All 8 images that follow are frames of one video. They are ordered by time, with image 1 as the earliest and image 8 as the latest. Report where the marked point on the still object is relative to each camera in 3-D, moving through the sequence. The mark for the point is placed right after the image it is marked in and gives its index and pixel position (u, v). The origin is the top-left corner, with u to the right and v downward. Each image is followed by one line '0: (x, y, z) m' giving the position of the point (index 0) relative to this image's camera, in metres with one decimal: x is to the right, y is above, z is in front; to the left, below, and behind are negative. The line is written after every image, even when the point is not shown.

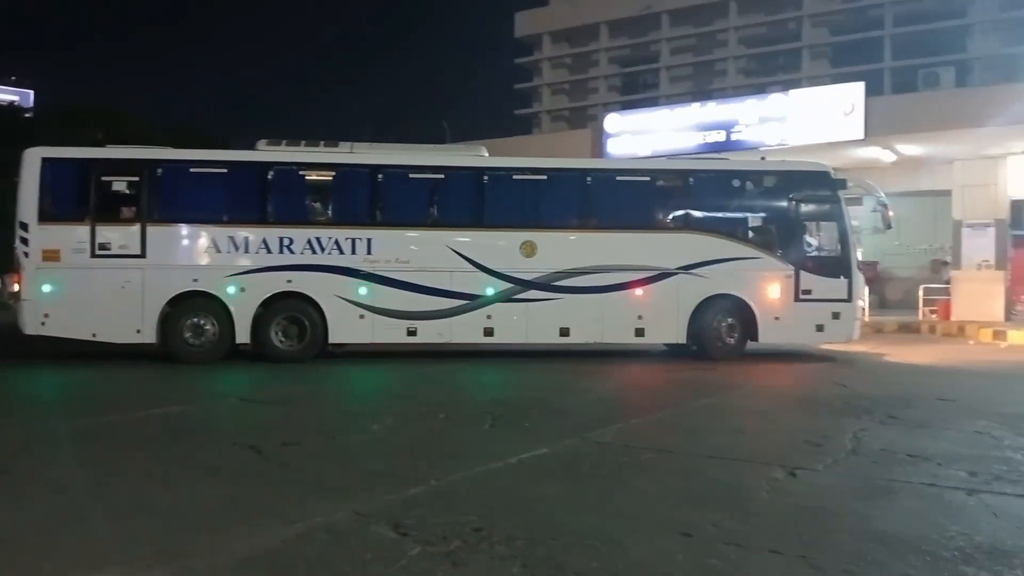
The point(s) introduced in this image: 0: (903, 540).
0: (+2.6, -1.7, +6.1) m
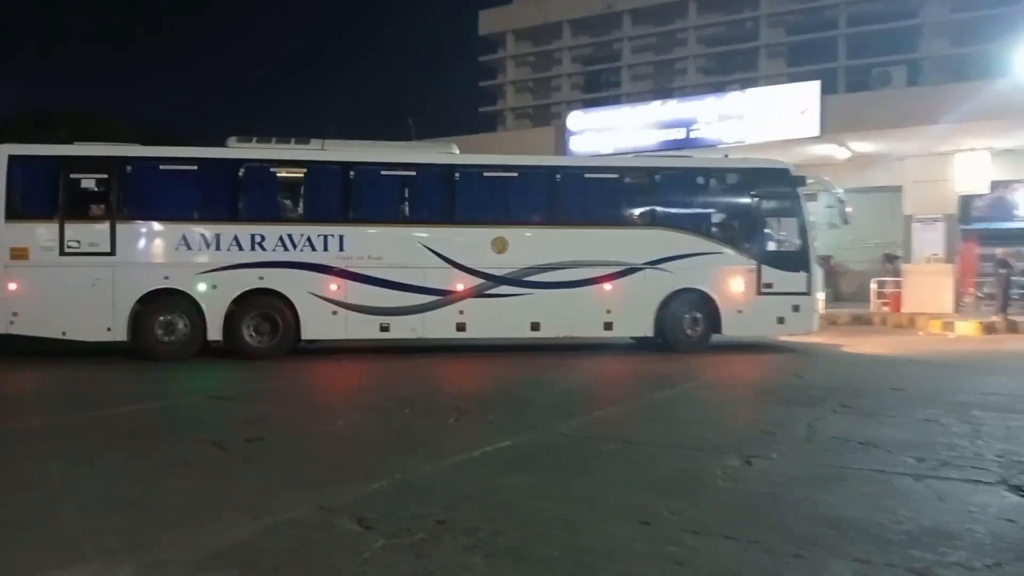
0: (+2.4, -1.6, +6.3) m
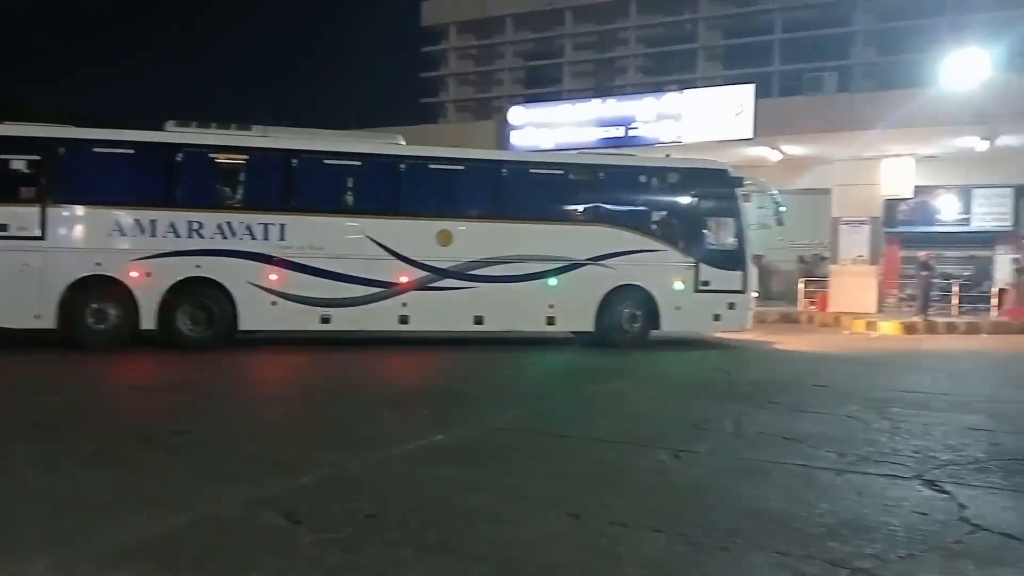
0: (+1.9, -1.6, +6.5) m
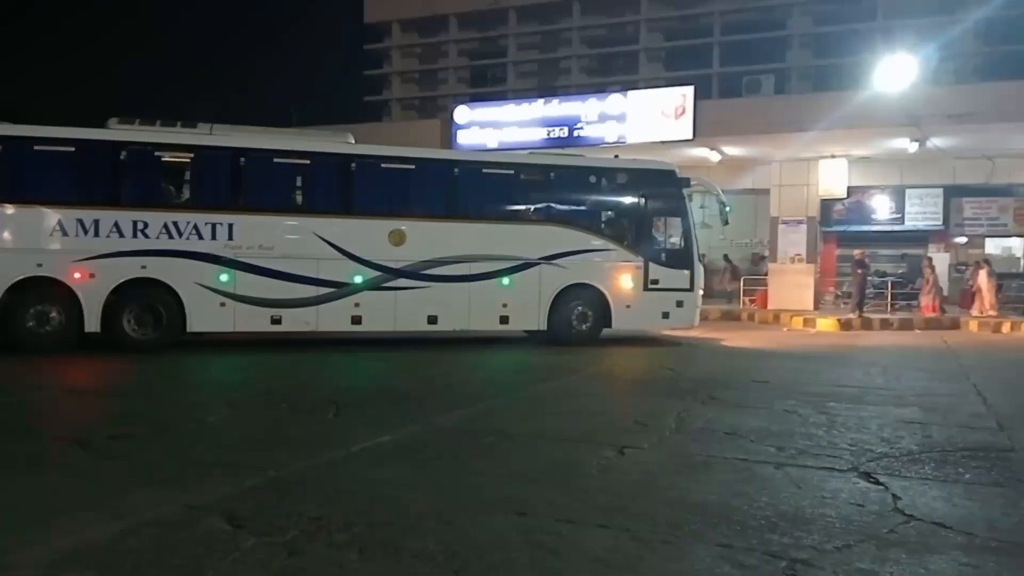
0: (+1.5, -1.6, +6.7) m
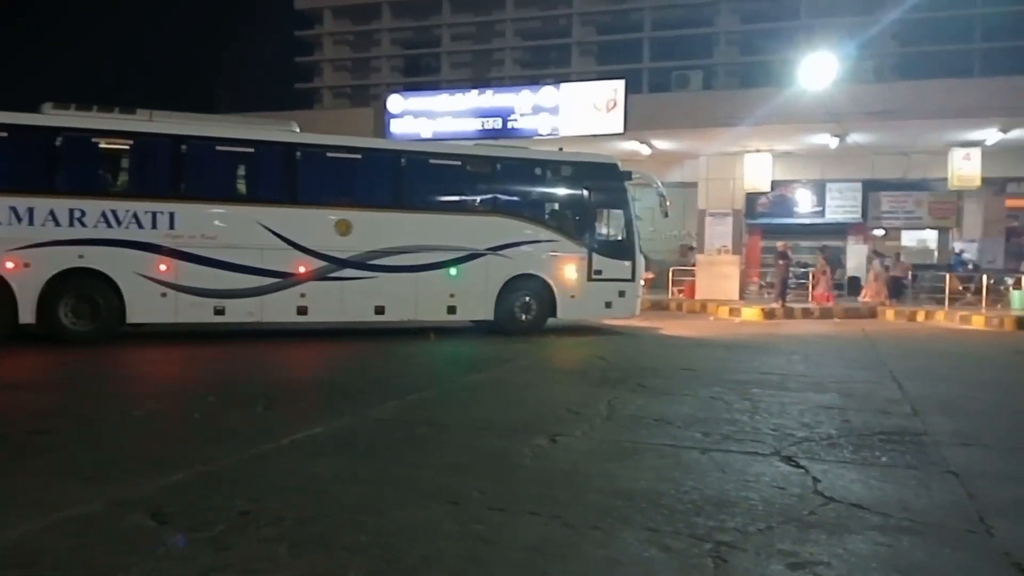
0: (+1.0, -1.6, +6.8) m
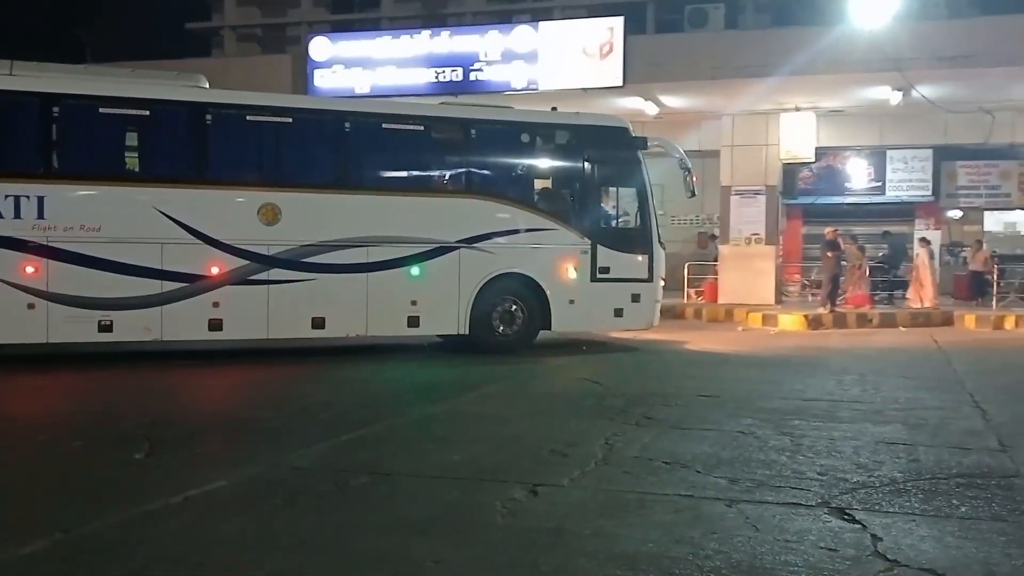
0: (+0.8, -1.6, +5.0) m
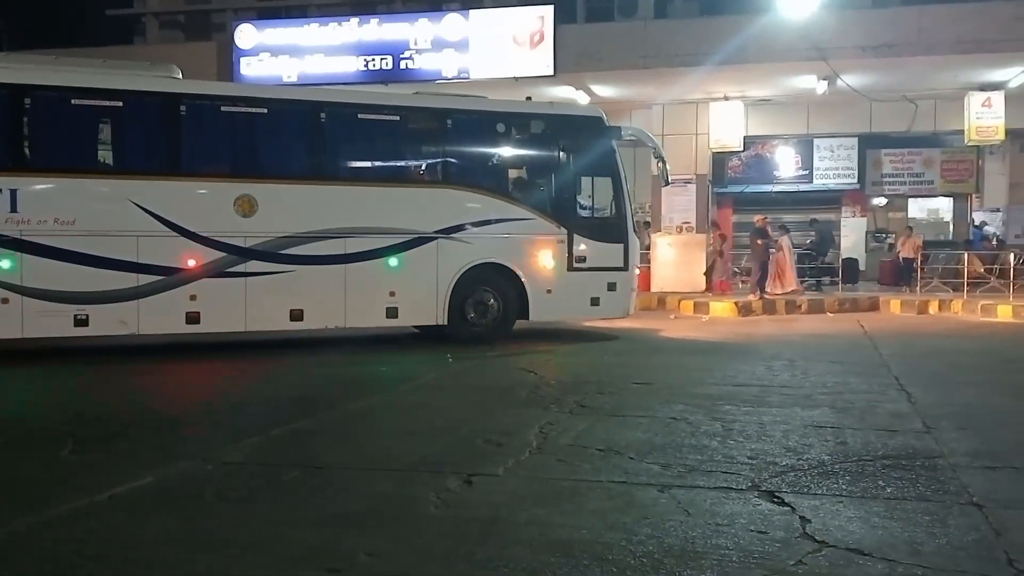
0: (+0.4, -1.5, +5.0) m
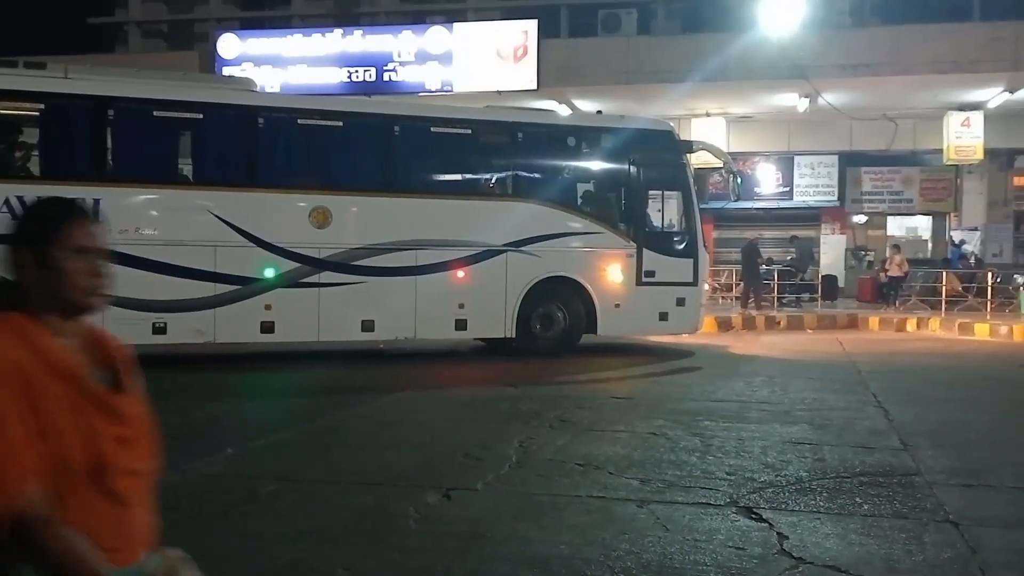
0: (+0.3, -1.6, +5.0) m
